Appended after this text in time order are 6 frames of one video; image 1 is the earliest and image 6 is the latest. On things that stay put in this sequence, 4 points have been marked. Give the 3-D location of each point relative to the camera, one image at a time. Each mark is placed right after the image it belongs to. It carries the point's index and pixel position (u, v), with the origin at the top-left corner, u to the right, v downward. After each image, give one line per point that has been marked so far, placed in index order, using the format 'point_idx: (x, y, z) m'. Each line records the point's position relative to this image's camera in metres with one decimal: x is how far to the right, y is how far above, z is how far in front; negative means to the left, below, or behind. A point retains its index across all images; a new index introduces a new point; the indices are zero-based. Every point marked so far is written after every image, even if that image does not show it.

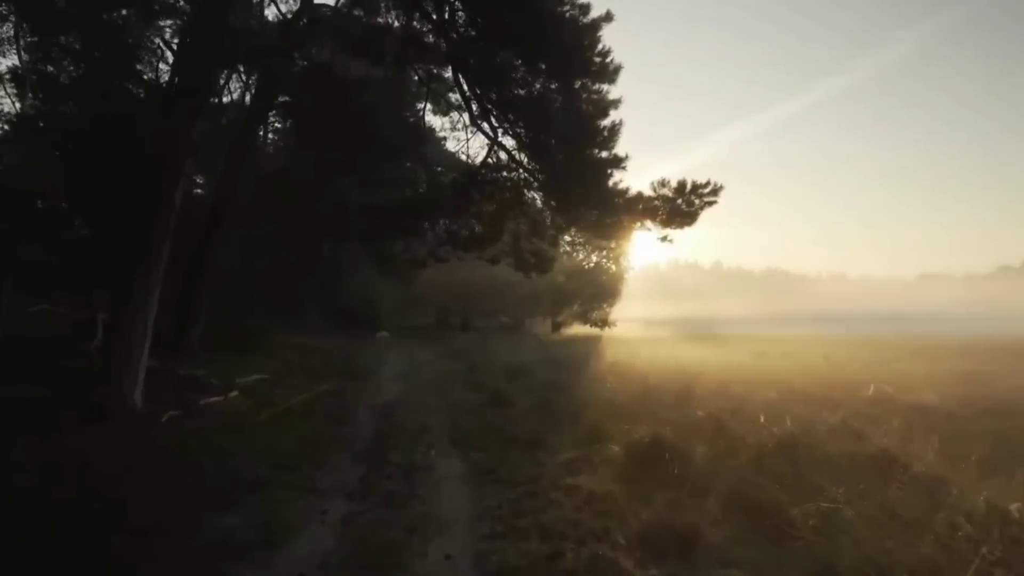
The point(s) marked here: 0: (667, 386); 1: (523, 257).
0: (+3.9, -2.5, +18.8) m
1: (+0.3, +0.8, +17.7) m
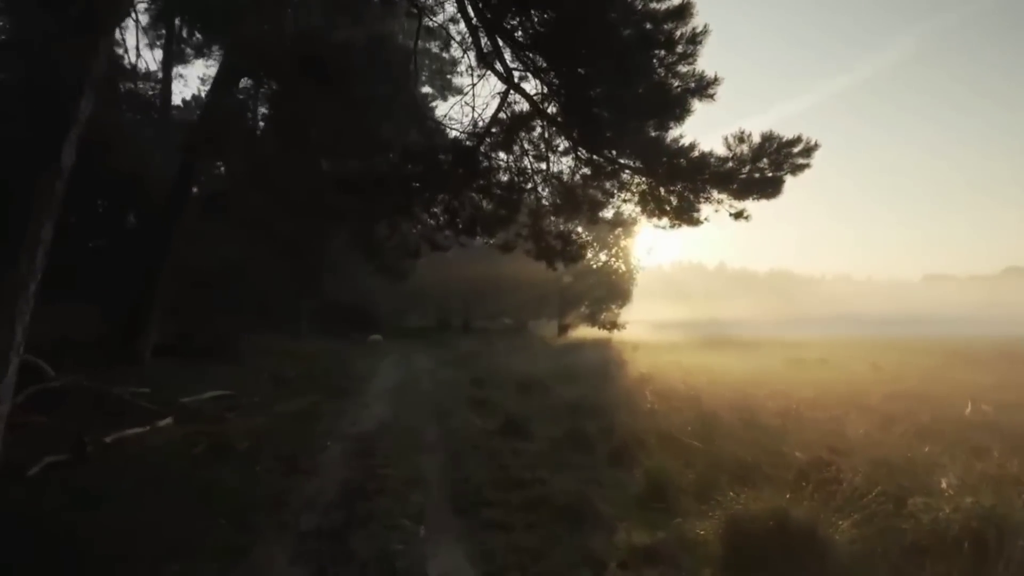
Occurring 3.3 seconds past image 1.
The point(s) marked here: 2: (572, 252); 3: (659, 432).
0: (+4.2, -2.4, +14.9) m
1: (+0.7, +0.9, +13.8) m
2: (+1.2, +0.7, +14.0) m
3: (+2.4, -2.4, +12.1) m
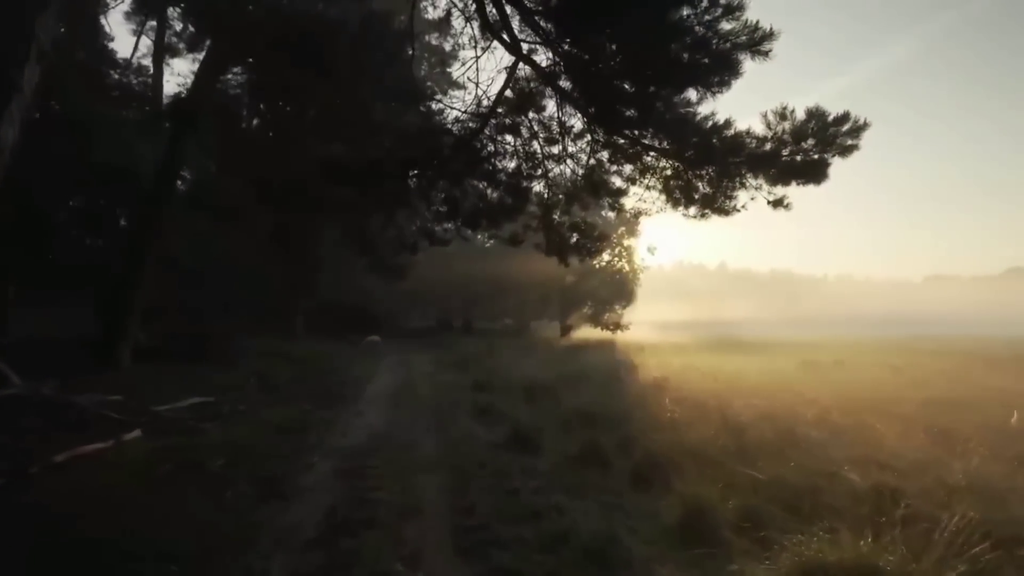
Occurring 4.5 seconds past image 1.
0: (+4.4, -2.4, +13.6) m
1: (+0.8, +0.9, +12.5) m
2: (+1.3, +0.7, +12.7) m
3: (+2.5, -2.3, +10.8) m
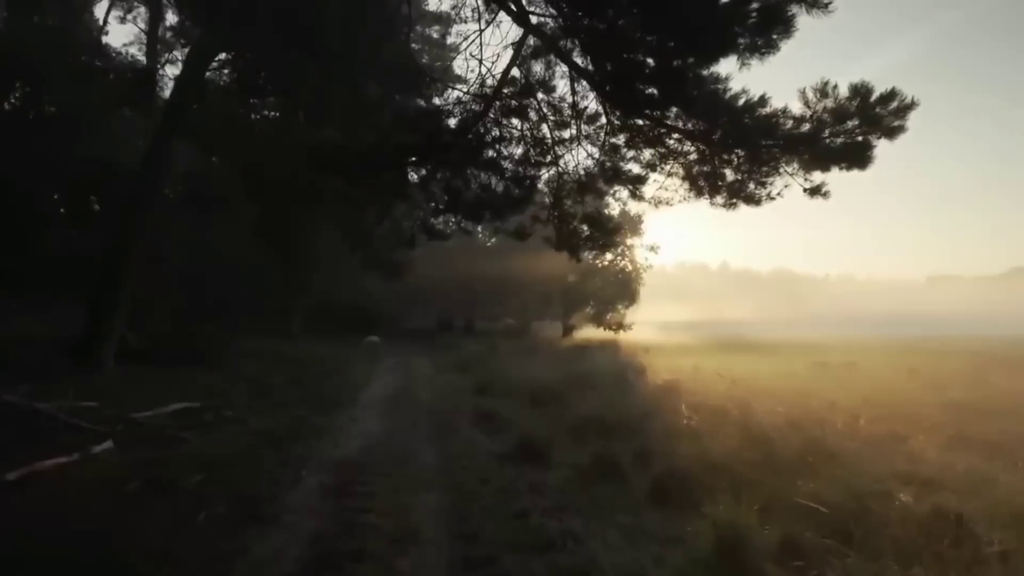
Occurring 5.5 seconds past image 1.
0: (+4.5, -2.4, +12.6) m
1: (+0.9, +0.9, +11.6) m
2: (+1.4, +0.8, +11.7) m
3: (+2.6, -2.3, +9.8) m
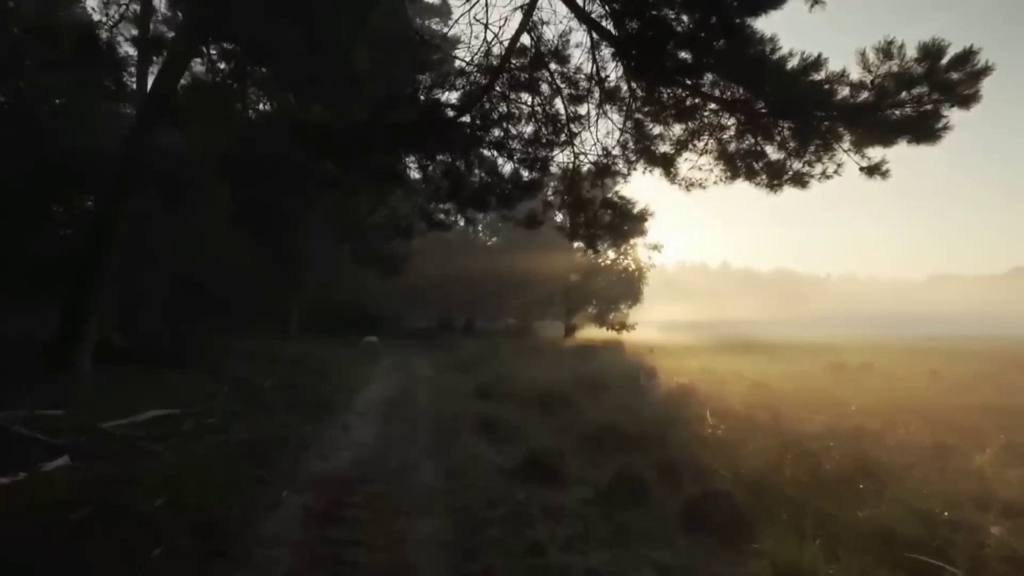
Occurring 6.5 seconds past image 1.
0: (+4.6, -2.3, +11.4) m
1: (+1.0, +1.0, +10.4) m
2: (+1.5, +0.8, +10.5) m
3: (+2.7, -2.2, +8.6) m
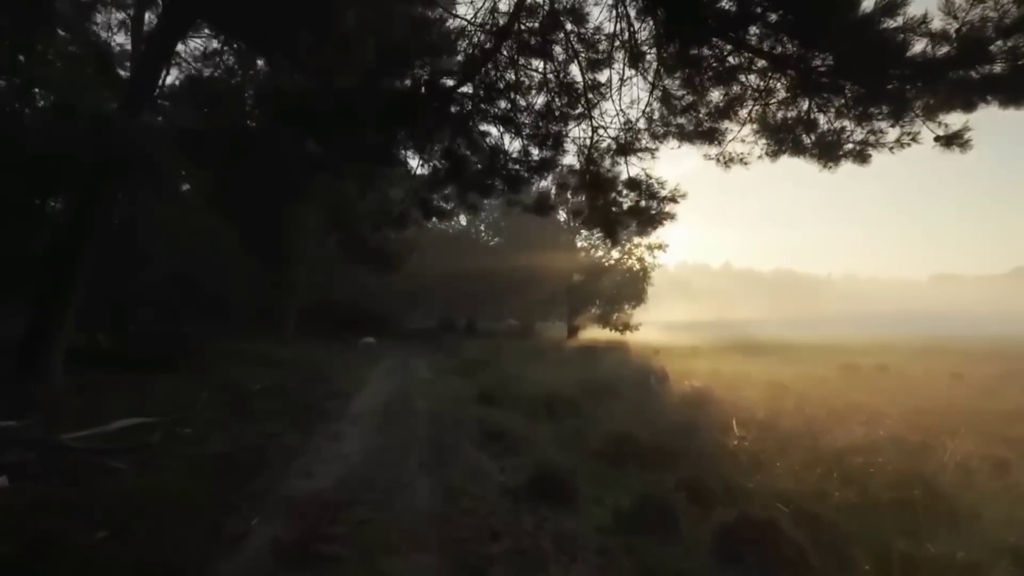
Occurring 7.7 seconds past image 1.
0: (+4.7, -2.2, +10.2) m
1: (+1.1, +1.0, +9.1) m
2: (+1.6, +0.9, +9.3) m
3: (+2.8, -2.2, +7.4) m
